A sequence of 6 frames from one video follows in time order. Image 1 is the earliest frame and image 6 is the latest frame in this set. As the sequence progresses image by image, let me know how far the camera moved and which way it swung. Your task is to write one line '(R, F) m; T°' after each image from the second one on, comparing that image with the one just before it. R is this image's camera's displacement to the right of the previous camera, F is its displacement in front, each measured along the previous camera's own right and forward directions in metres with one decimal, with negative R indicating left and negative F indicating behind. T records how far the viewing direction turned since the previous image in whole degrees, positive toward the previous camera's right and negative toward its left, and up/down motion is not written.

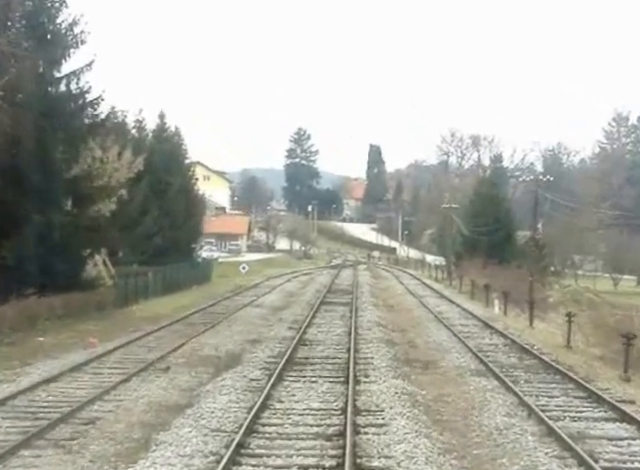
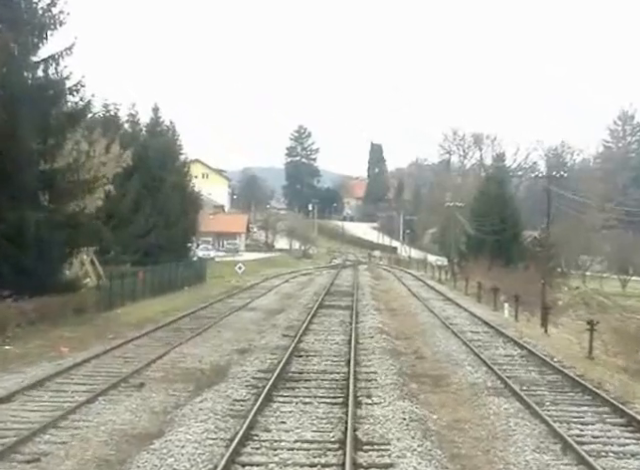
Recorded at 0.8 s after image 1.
(+0.1, +2.3) m; 0°
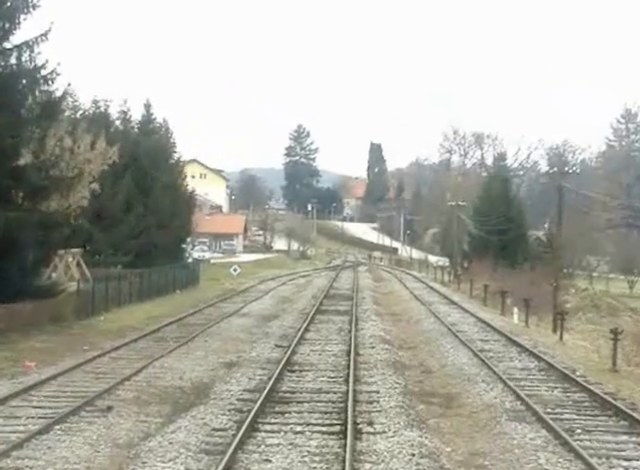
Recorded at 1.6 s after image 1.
(+0.1, +2.1) m; 0°
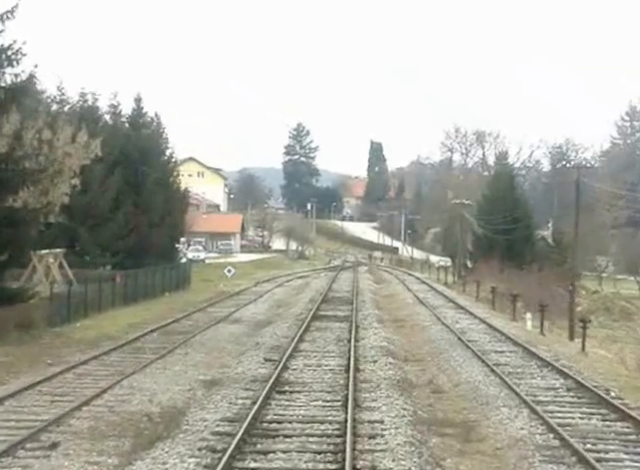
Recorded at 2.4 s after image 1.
(+0.1, +2.6) m; 0°
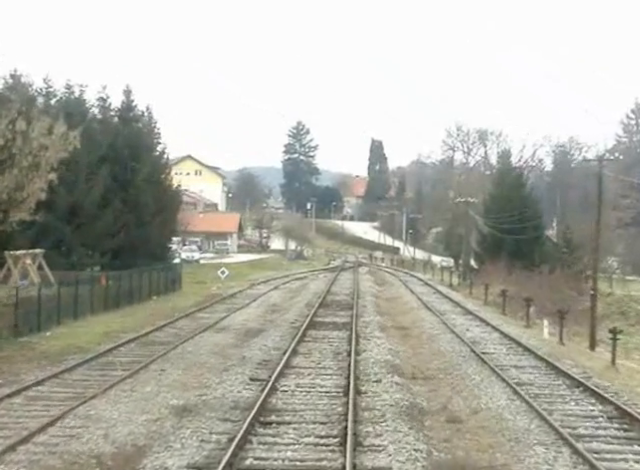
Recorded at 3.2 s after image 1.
(+0.1, +2.7) m; 0°
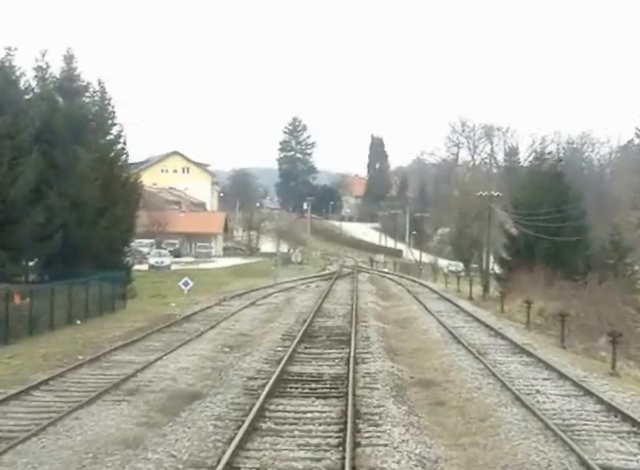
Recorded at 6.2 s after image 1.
(+0.4, +10.7) m; 0°
